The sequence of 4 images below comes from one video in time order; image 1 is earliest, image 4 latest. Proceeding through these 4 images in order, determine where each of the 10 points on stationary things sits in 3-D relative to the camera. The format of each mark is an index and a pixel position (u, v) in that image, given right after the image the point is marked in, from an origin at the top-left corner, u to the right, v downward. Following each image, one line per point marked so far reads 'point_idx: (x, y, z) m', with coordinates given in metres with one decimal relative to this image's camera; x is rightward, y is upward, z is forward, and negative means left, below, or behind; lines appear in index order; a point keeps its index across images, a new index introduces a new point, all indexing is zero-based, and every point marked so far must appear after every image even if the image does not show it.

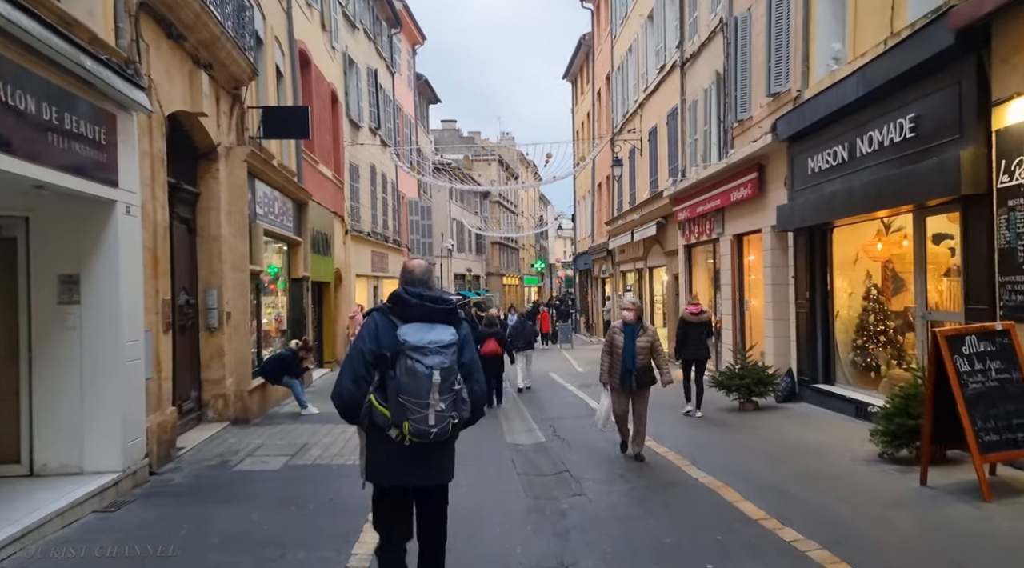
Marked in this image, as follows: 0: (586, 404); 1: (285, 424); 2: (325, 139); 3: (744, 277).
0: (+1.2, -2.0, +12.9) m
1: (-3.1, -1.9, +10.9) m
2: (-4.6, +3.6, +19.7) m
3: (+4.1, +0.1, +14.1) m
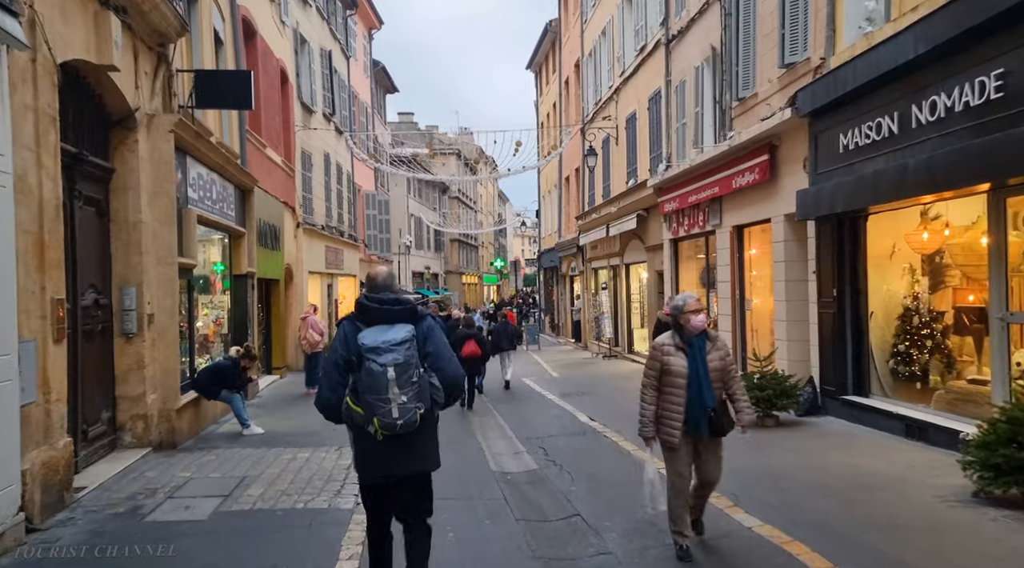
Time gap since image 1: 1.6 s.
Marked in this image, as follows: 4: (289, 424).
0: (+0.9, -1.9, +11.3) m
1: (-3.3, -1.9, +9.1) m
2: (-5.3, +3.7, +17.8) m
3: (+3.7, +0.2, +12.7) m
4: (-3.1, -1.9, +10.8) m
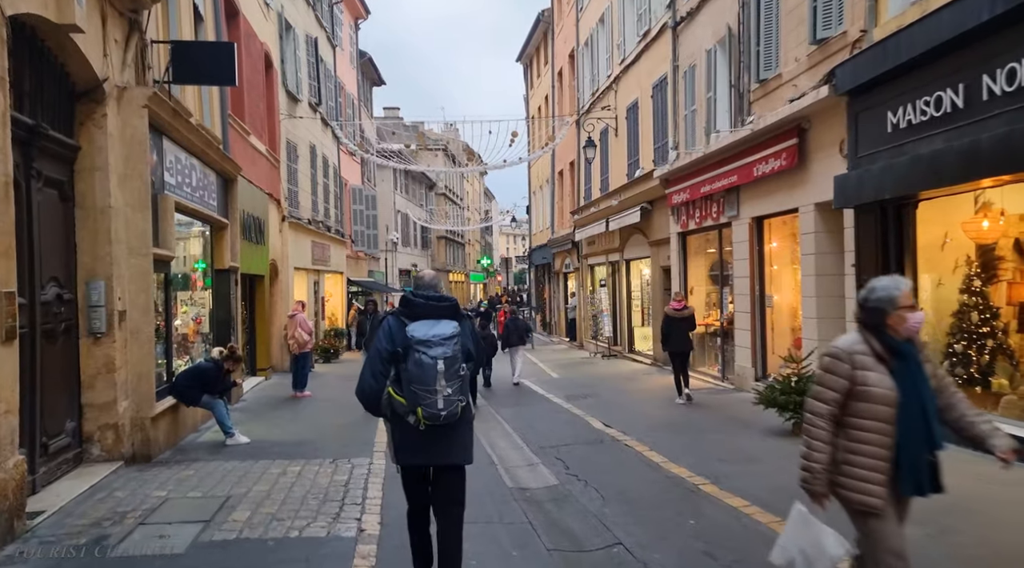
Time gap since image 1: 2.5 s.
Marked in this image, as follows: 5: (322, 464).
0: (+1.0, -1.8, +10.5) m
1: (-3.2, -1.8, +8.1) m
2: (-5.4, +3.7, +16.8) m
3: (+3.8, +0.2, +11.9) m
4: (-3.0, -1.9, +9.9) m
5: (-1.9, -1.8, +7.8) m
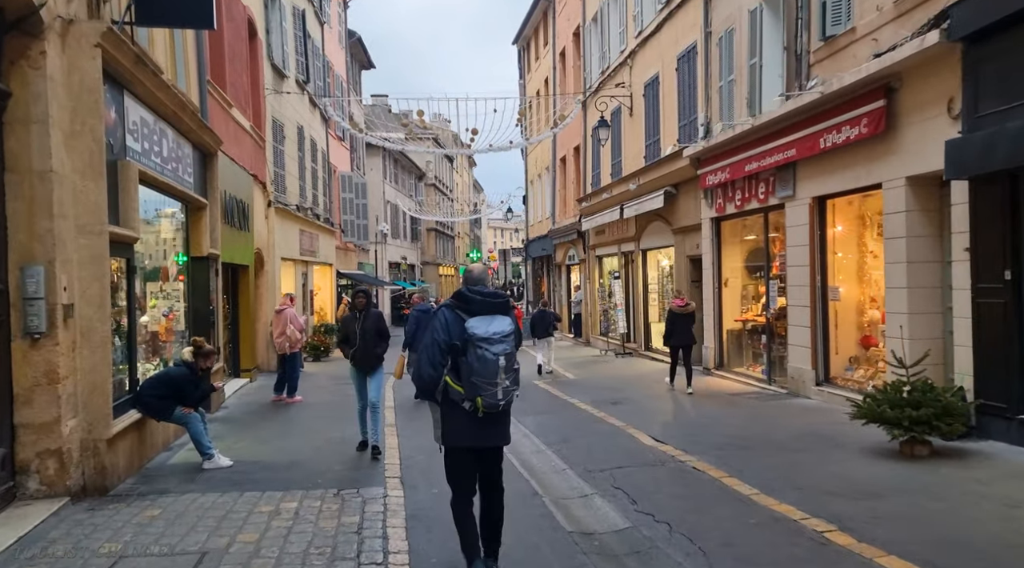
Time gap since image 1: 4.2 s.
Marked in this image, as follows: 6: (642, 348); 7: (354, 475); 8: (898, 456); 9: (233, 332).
0: (+1.4, -1.7, +8.9) m
1: (-2.8, -1.7, +6.5) m
2: (-5.1, +3.9, +15.1) m
3: (+4.1, +0.4, +10.4) m
4: (-2.6, -1.7, +8.2) m
5: (-1.5, -1.7, +6.2) m
6: (+3.1, -1.5, +18.9) m
7: (-1.4, -1.7, +7.1) m
8: (+3.3, -1.5, +6.8) m
9: (-5.3, -0.9, +15.0) m
